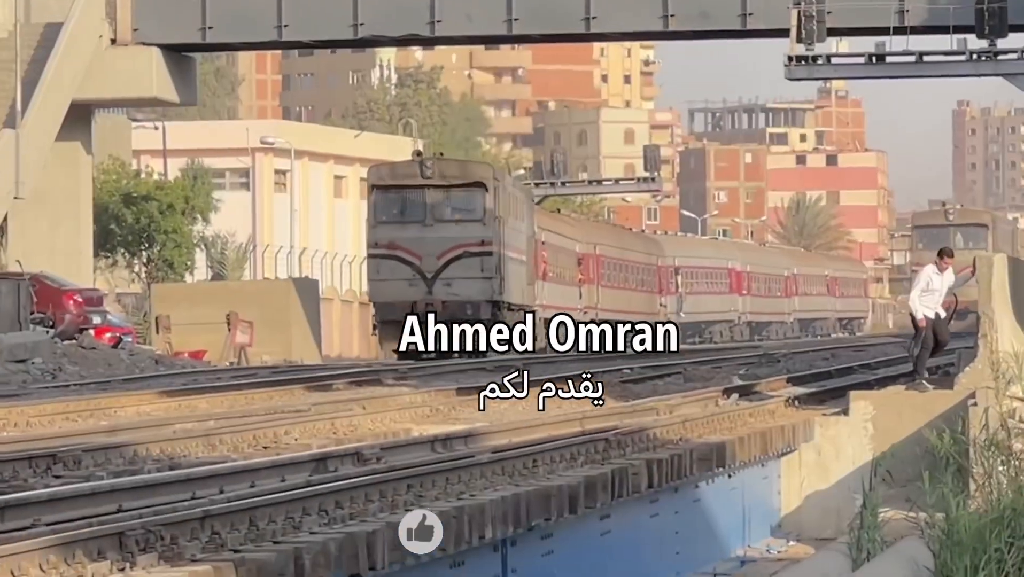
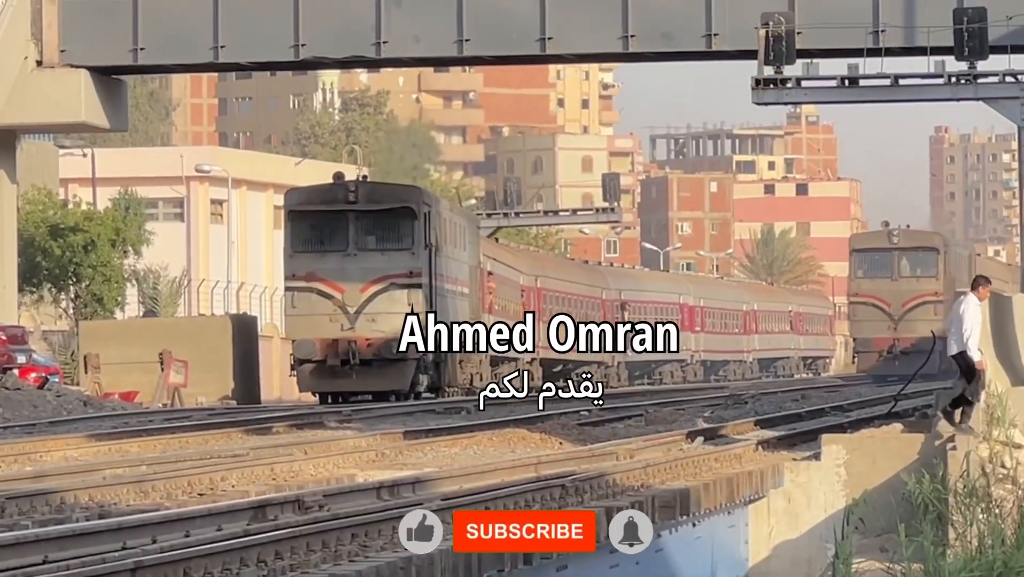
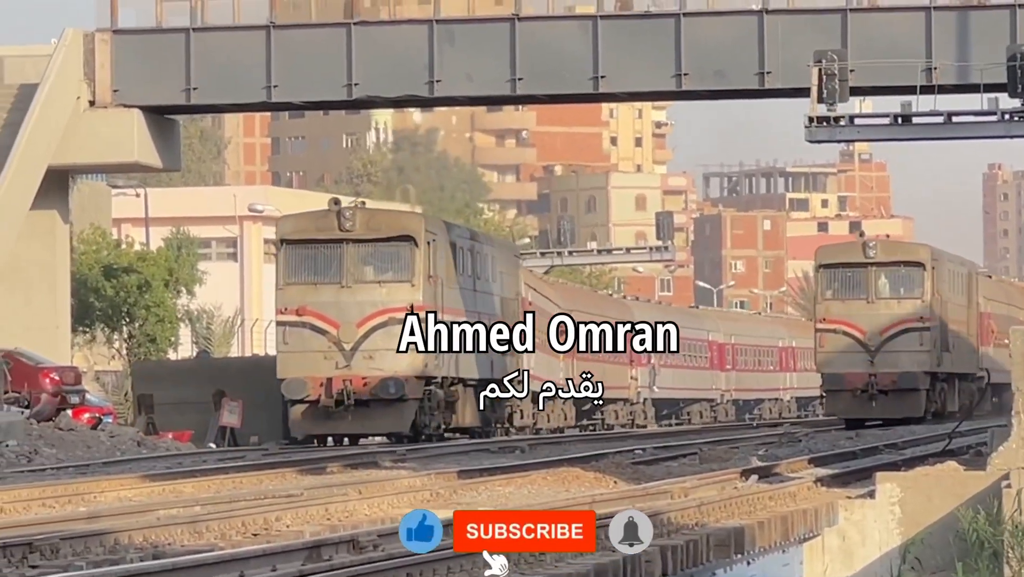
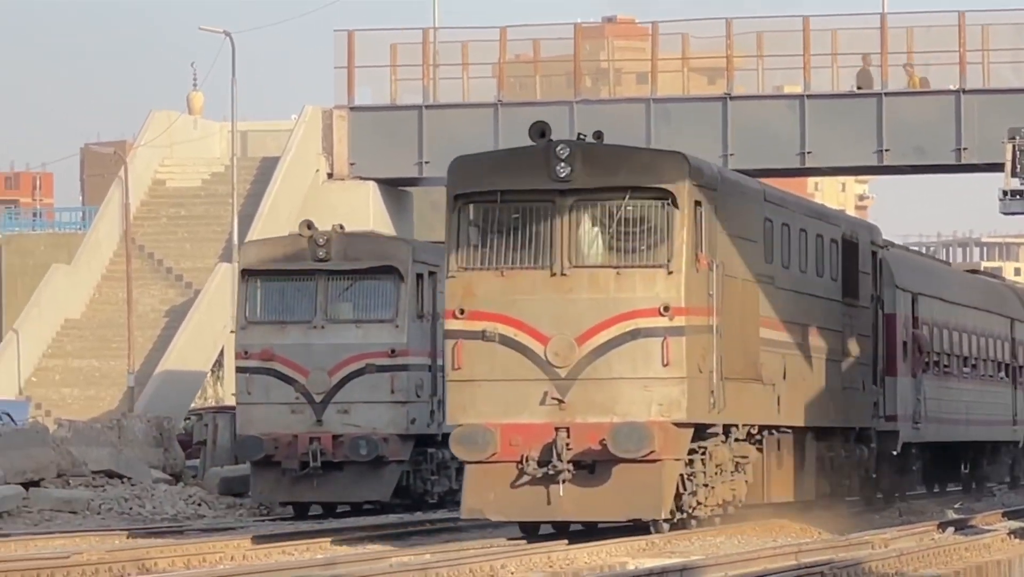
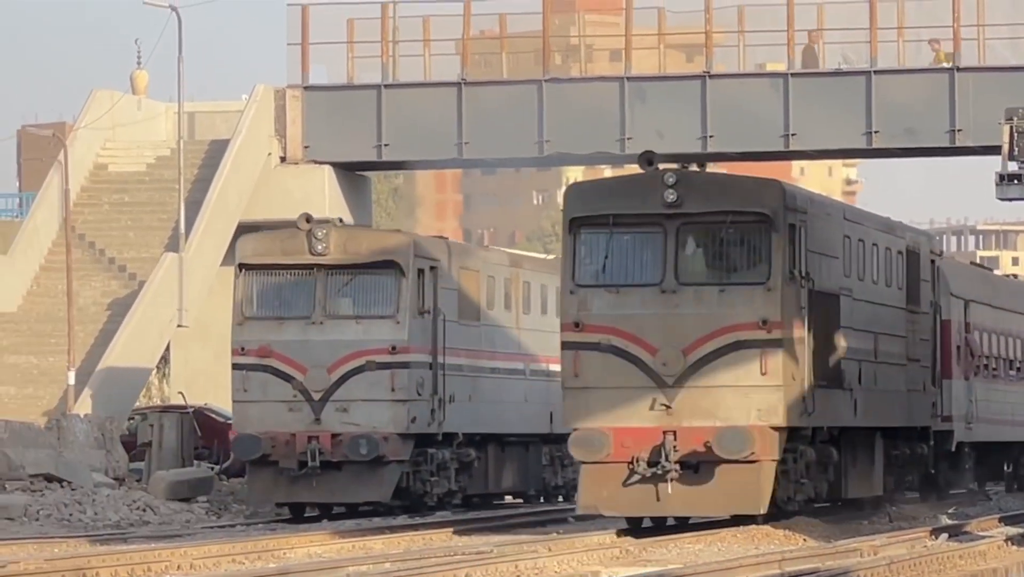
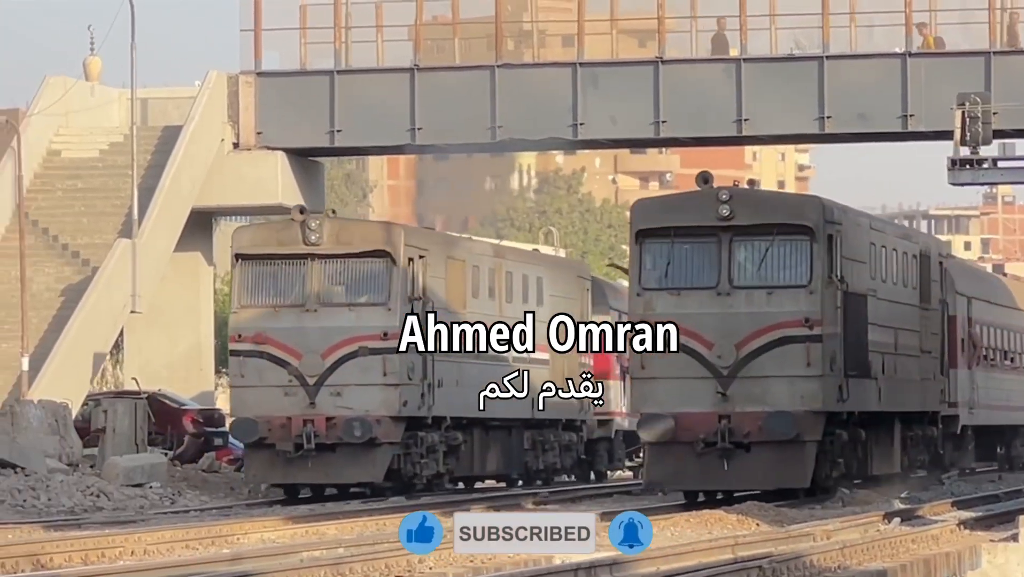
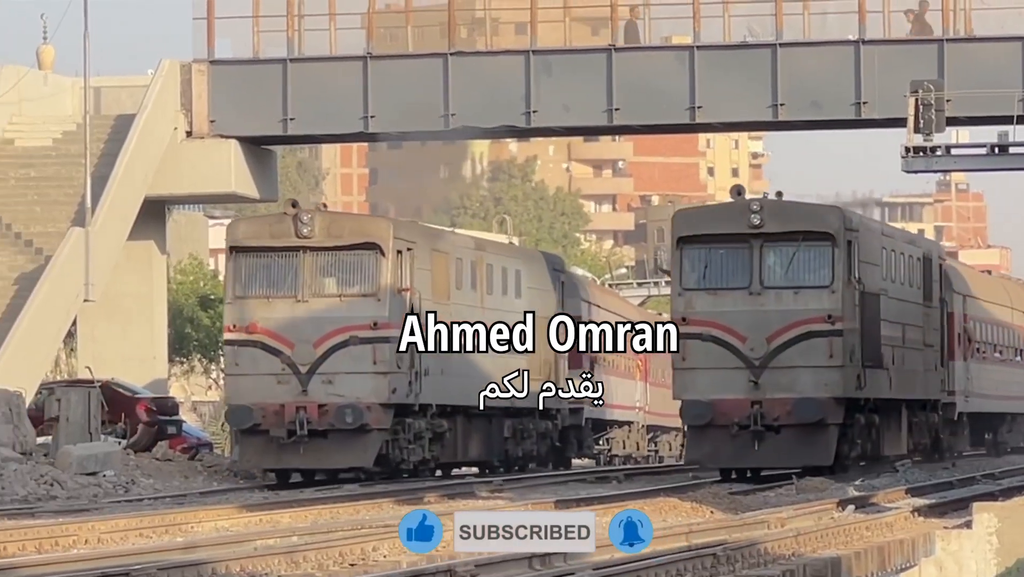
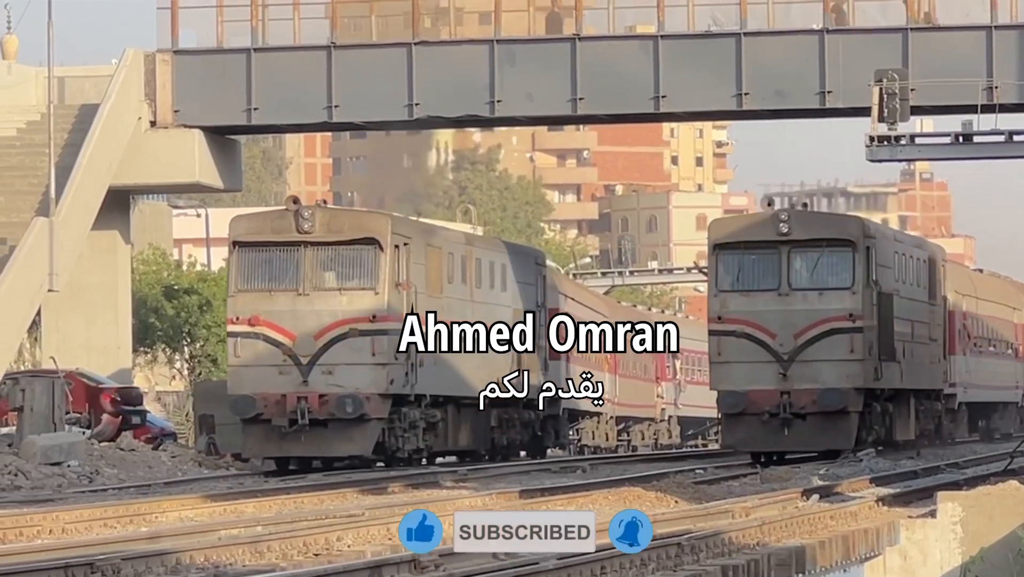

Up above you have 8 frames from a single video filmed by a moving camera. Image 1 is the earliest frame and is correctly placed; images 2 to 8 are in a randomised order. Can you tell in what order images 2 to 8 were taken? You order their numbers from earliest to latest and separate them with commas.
2, 3, 8, 7, 6, 5, 4
